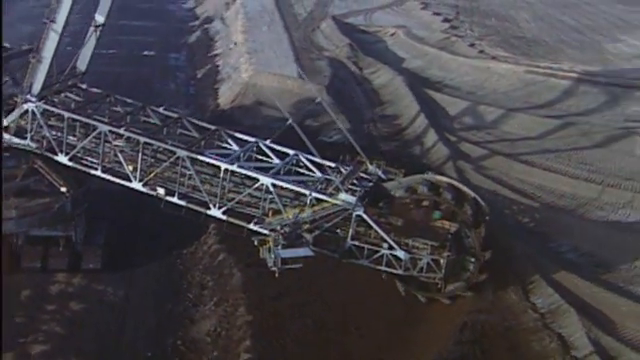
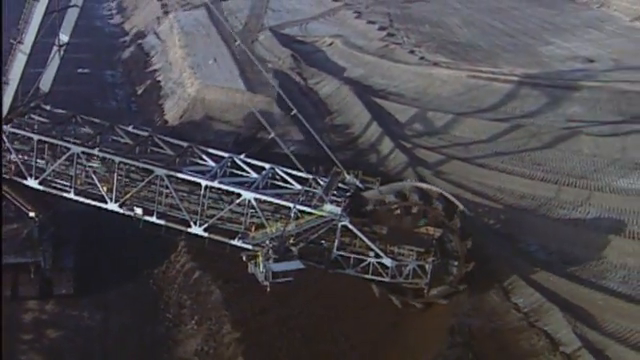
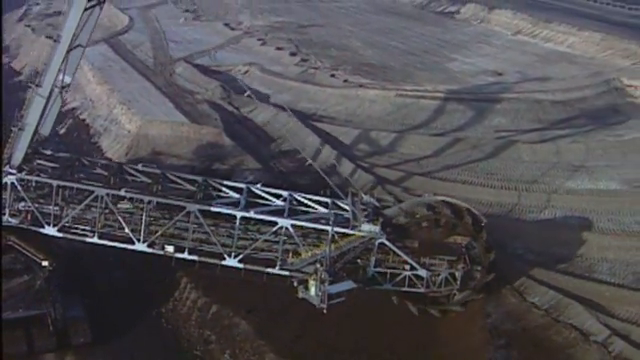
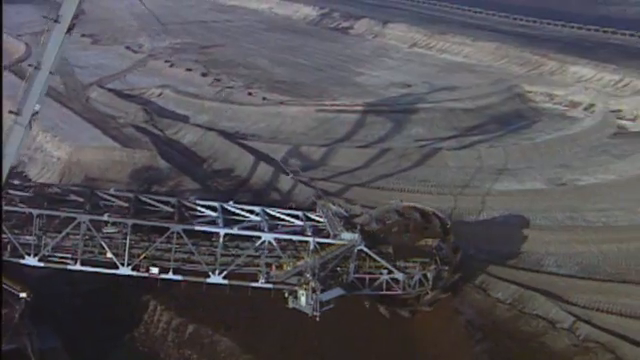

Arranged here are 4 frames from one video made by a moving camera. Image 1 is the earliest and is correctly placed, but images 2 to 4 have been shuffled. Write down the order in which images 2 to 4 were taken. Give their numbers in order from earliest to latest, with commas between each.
2, 3, 4
